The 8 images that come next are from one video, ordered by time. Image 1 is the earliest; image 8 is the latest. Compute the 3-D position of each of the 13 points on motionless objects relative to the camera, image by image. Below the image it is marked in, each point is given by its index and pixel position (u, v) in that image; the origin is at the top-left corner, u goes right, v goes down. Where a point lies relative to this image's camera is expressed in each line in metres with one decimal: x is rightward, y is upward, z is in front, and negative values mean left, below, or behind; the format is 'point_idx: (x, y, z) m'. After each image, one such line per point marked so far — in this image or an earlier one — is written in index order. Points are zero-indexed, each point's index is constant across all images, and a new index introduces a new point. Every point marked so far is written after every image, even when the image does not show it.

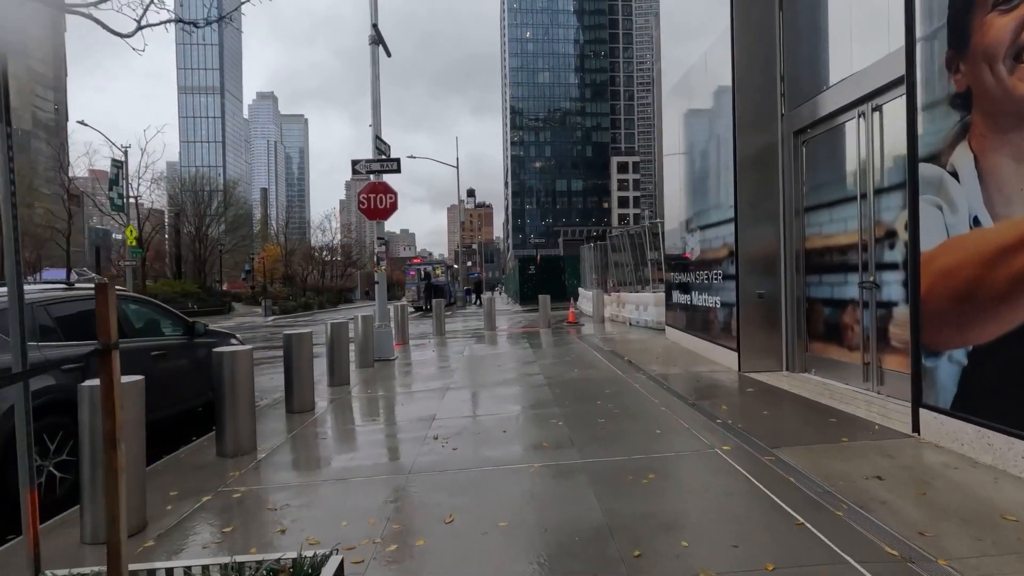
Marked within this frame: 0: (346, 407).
0: (-2.5, -1.8, +8.1) m
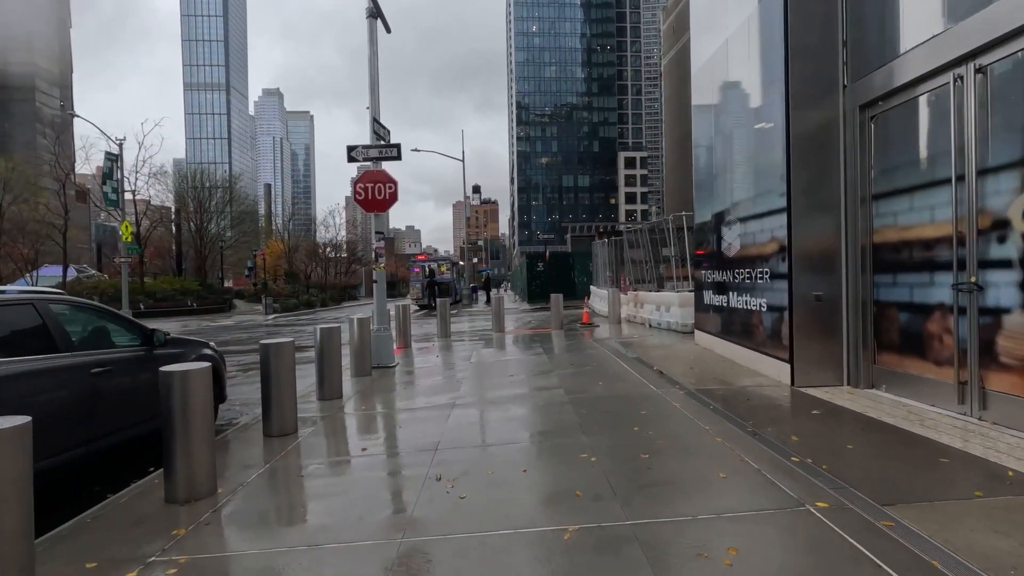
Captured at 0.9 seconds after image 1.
0: (-2.3, -1.8, +7.0) m
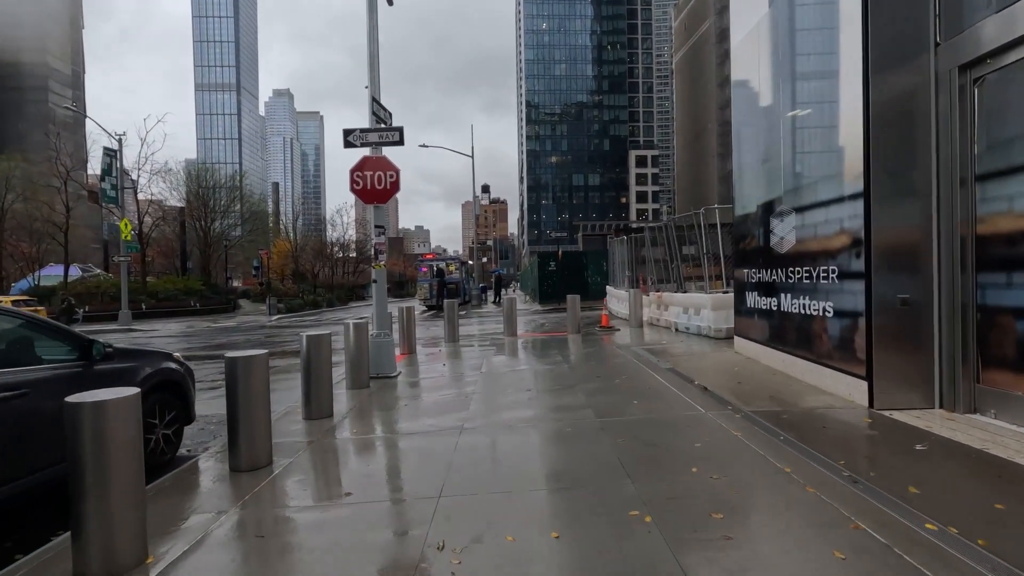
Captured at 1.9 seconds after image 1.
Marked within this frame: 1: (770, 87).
0: (-2.1, -1.8, +5.8) m
1: (+4.1, +3.2, +8.5) m
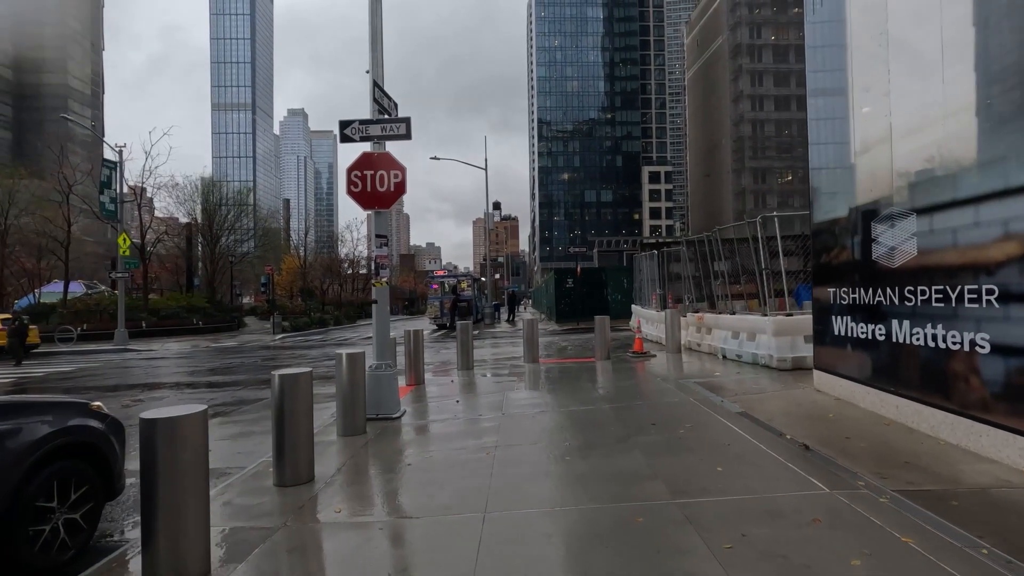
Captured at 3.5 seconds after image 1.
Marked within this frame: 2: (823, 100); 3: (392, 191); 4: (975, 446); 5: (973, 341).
0: (-1.7, -2.0, +4.1) m
1: (+4.5, +2.9, +6.8) m
2: (+4.6, +2.7, +8.1) m
3: (-1.9, +1.5, +8.3) m
4: (+4.4, -1.5, +5.2) m
5: (+4.4, -0.5, +5.2) m
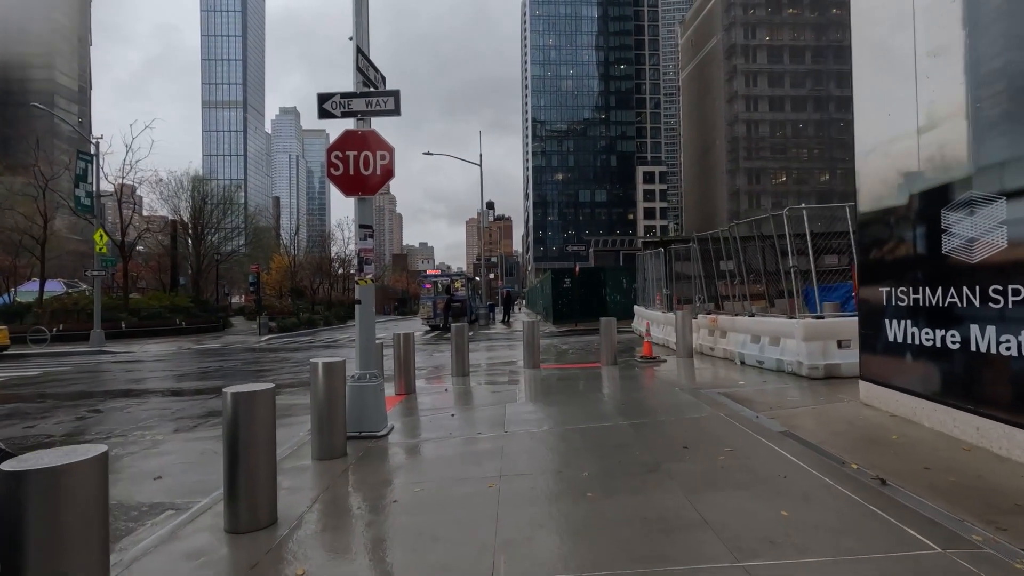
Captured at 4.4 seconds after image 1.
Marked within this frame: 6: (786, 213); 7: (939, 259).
0: (-1.6, -2.0, +3.0) m
1: (+4.6, +2.9, +5.9) m
2: (+4.6, +2.7, +7.1) m
3: (-1.8, +1.5, +7.3) m
4: (+4.5, -1.5, +4.2) m
5: (+4.5, -0.5, +4.2) m
6: (+5.6, +1.5, +11.7) m
7: (+4.5, +0.3, +5.7) m
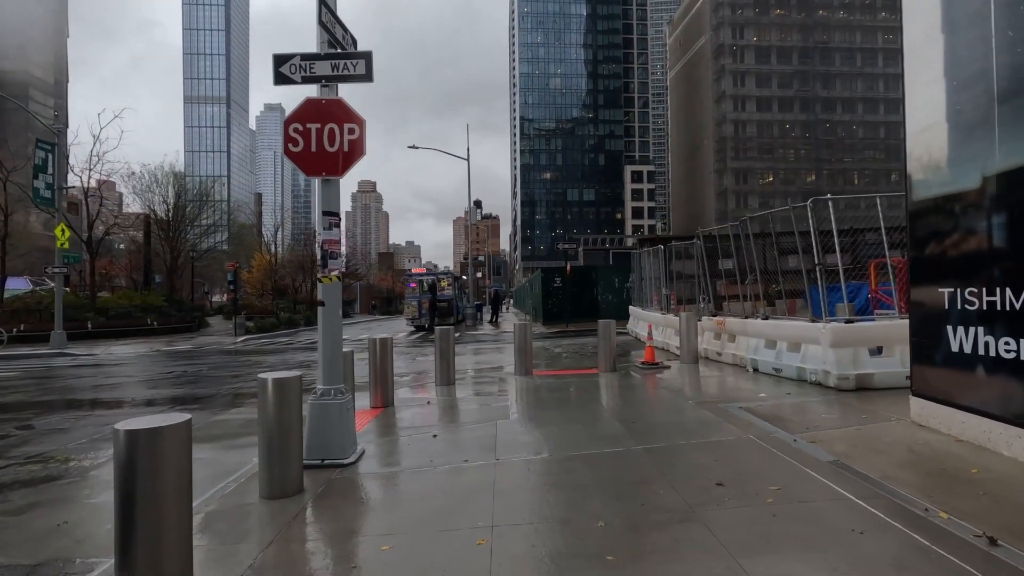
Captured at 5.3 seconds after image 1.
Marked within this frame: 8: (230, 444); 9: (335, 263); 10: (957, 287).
0: (-1.6, -2.0, +1.8) m
1: (+4.5, +2.9, +4.8) m
2: (+4.6, +2.7, +6.1) m
3: (-1.9, +1.5, +6.1) m
4: (+4.5, -1.5, +3.2) m
5: (+4.5, -0.5, +3.2) m
6: (+5.4, +1.5, +10.7) m
7: (+4.5, +0.3, +4.7) m
8: (-4.0, -2.2, +7.7) m
9: (-2.0, +0.3, +6.2) m
10: (+4.5, 0.0, +5.5) m
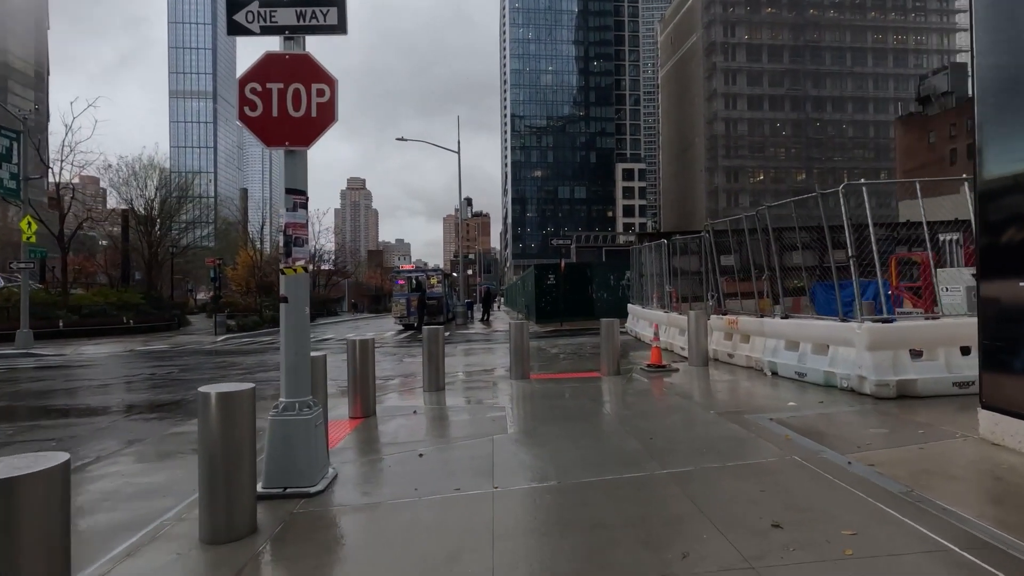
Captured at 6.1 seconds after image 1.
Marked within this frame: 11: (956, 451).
0: (-1.5, -1.9, +0.8) m
1: (+4.6, +3.0, +3.9) m
2: (+4.6, +2.8, +5.2) m
3: (-1.9, +1.6, +5.1) m
4: (+4.5, -1.4, +2.3) m
5: (+4.5, -0.4, +2.3) m
6: (+5.3, +1.5, +9.8) m
7: (+4.5, +0.4, +3.8) m
8: (-4.0, -2.2, +6.6) m
9: (-2.0, +0.4, +5.2) m
10: (+4.5, +0.1, +4.6) m
11: (+4.1, -1.5, +5.0) m
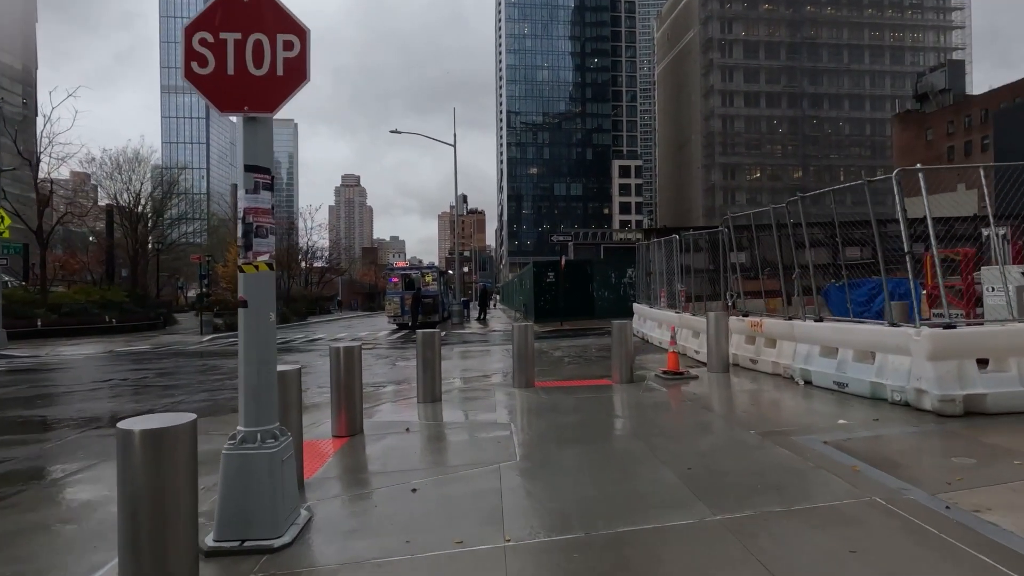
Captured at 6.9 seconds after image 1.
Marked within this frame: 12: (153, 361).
0: (-1.4, -2.0, -0.1) m
1: (+4.7, +3.0, +3.0) m
2: (+4.7, +2.8, +4.2) m
3: (-1.8, +1.6, +4.1) m
4: (+4.7, -1.5, +1.3) m
5: (+4.7, -0.5, +1.4) m
6: (+5.4, +1.6, +8.9) m
7: (+4.6, +0.3, +2.9) m
8: (-3.9, -2.1, +5.6) m
9: (-1.9, +0.4, +4.2) m
10: (+4.6, +0.1, +3.6) m
11: (+4.2, -1.5, +4.0) m
12: (-13.3, -2.7, +19.7) m
